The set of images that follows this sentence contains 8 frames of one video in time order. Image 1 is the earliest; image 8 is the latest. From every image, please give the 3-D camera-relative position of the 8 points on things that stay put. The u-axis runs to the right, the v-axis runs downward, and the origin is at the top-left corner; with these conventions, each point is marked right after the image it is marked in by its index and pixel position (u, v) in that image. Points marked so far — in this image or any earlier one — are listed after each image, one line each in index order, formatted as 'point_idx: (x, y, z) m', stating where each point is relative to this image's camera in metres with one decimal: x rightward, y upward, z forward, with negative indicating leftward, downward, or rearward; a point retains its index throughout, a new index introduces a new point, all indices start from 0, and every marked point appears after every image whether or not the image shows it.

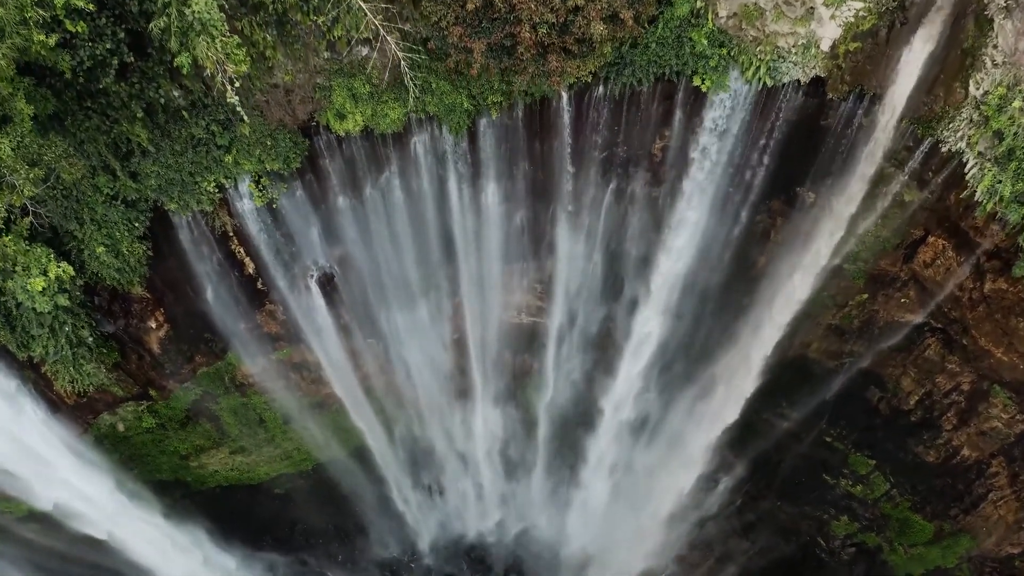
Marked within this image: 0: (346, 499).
0: (-3.7, -4.9, +14.1) m
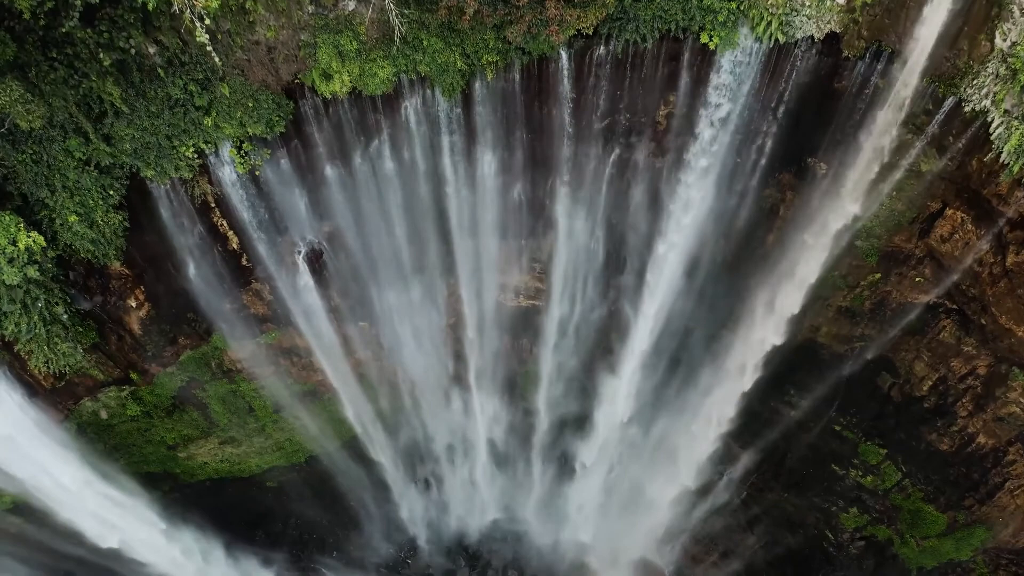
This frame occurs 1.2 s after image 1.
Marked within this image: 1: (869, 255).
0: (-3.7, -4.6, +13.7) m
1: (+5.4, +0.5, +9.4) m
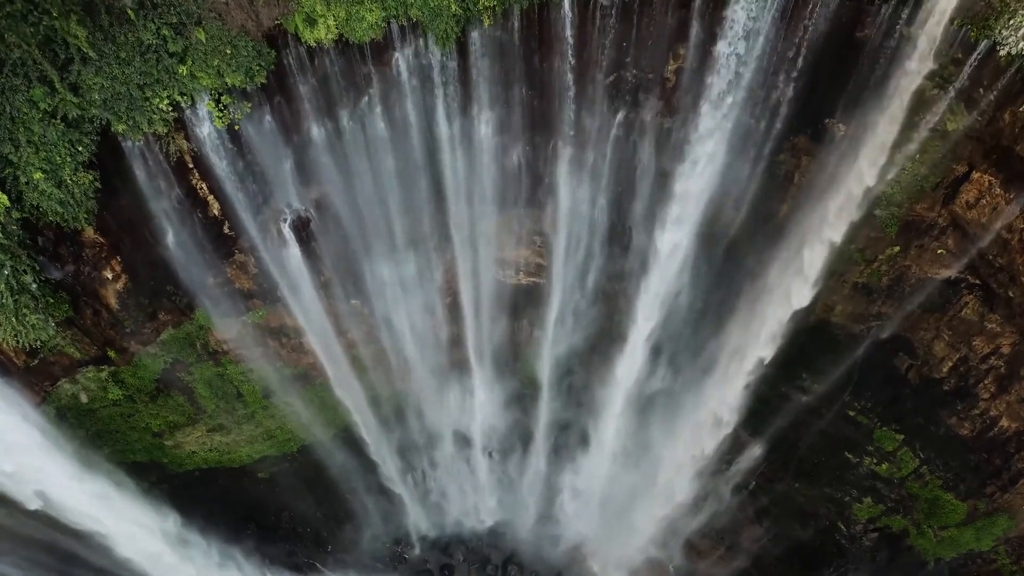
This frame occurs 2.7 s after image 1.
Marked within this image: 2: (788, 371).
0: (-3.7, -4.2, +13.1) m
1: (+5.3, +0.9, +8.9) m
2: (+4.8, -1.5, +11.0) m
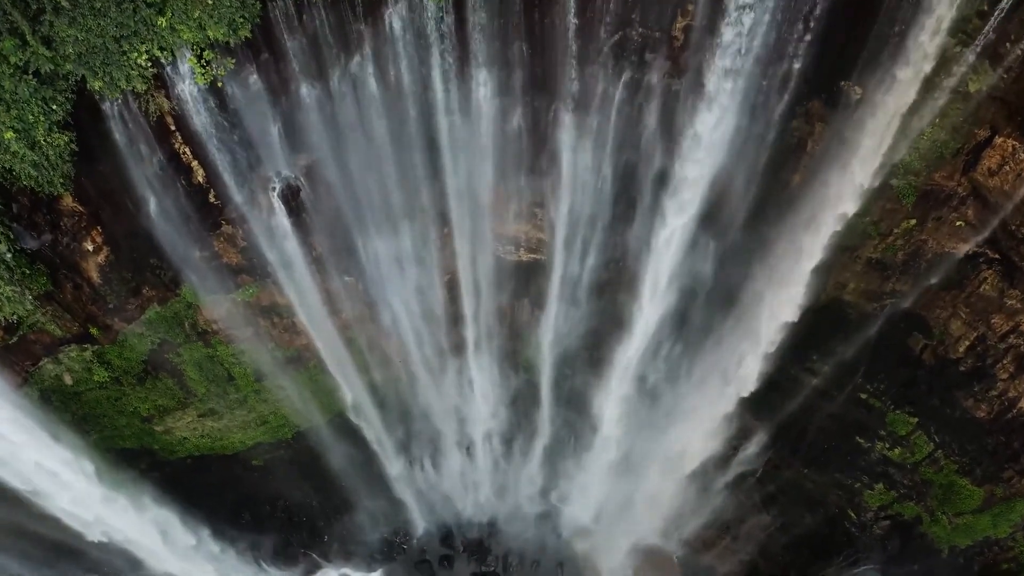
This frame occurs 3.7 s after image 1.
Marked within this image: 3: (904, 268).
0: (-3.7, -3.8, +12.8) m
1: (+5.3, +1.3, +8.5) m
2: (+4.8, -1.1, +10.6) m
3: (+5.7, +0.3, +9.1) m
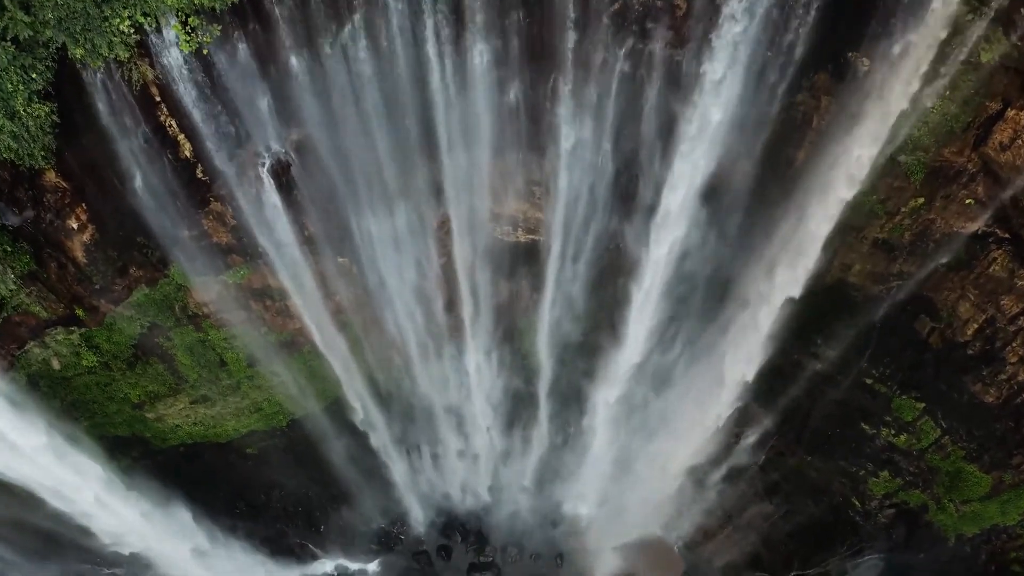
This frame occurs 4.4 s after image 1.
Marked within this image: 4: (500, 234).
0: (-3.8, -3.6, +12.6) m
1: (+5.3, +1.6, +8.3) m
2: (+4.8, -0.8, +10.4) m
3: (+5.7, +0.6, +8.9) m
4: (-0.2, +0.9, +10.0) m
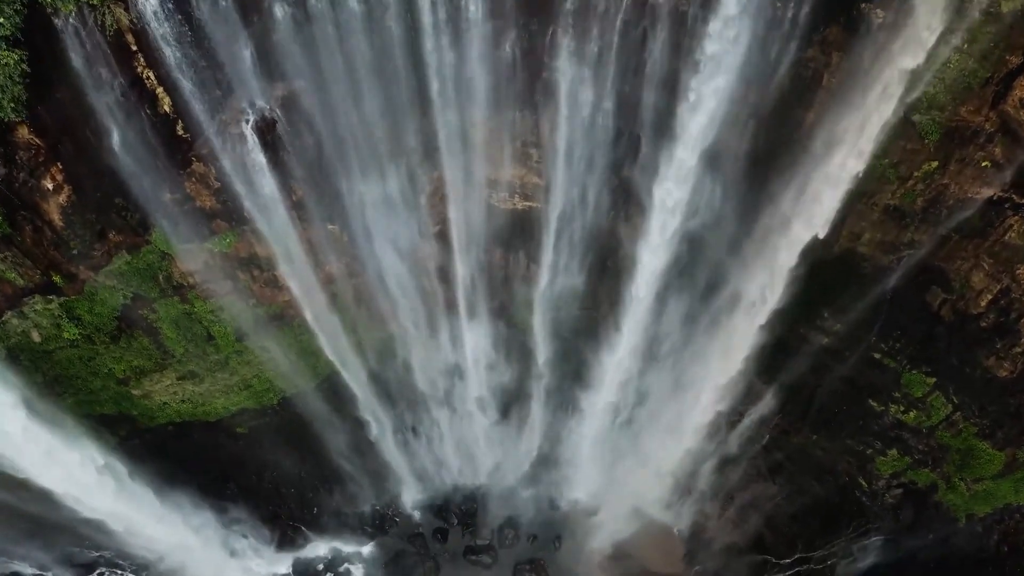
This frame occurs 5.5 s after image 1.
0: (-3.8, -3.1, +12.2) m
1: (+5.3, +2.0, +7.9) m
2: (+4.8, -0.3, +10.0) m
3: (+5.6, +1.0, +8.5) m
4: (-0.2, +1.3, +9.7) m
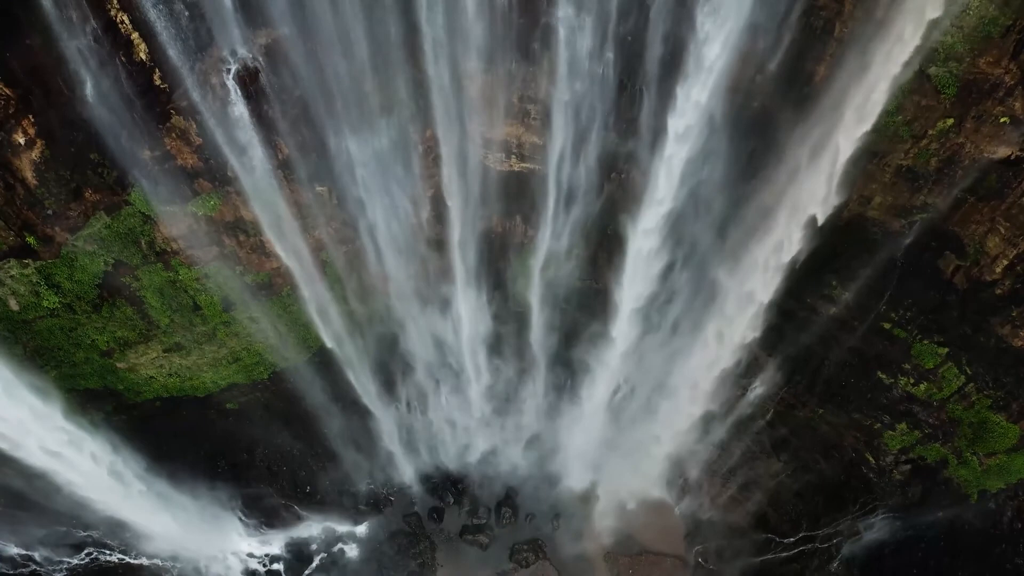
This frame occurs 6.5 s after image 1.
0: (-3.8, -2.5, +11.9) m
1: (+5.2, +2.5, +7.5) m
2: (+4.7, +0.2, +9.7) m
3: (+5.6, +1.5, +8.1) m
4: (-0.3, +1.8, +9.3) m
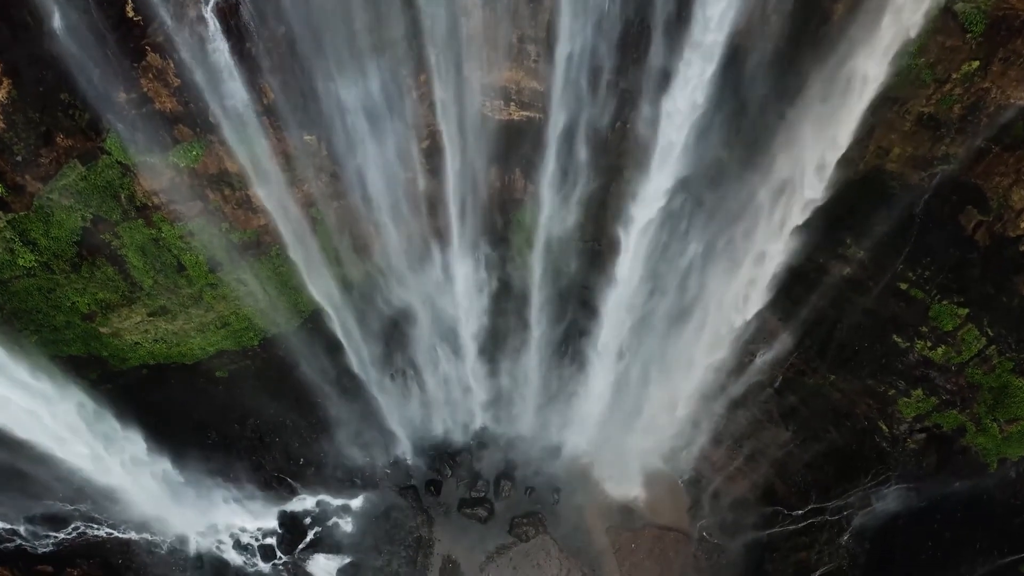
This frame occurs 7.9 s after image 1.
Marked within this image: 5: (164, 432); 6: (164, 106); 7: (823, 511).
0: (-3.8, -1.9, +11.5) m
1: (+5.2, +3.1, +7.0) m
2: (+4.7, +0.8, +9.2) m
3: (+5.6, +2.1, +7.7) m
4: (-0.3, +2.4, +8.8) m
5: (-6.2, -2.5, +11.2) m
6: (-4.3, +2.2, +7.8) m
7: (+5.3, -3.8, +10.6) m
